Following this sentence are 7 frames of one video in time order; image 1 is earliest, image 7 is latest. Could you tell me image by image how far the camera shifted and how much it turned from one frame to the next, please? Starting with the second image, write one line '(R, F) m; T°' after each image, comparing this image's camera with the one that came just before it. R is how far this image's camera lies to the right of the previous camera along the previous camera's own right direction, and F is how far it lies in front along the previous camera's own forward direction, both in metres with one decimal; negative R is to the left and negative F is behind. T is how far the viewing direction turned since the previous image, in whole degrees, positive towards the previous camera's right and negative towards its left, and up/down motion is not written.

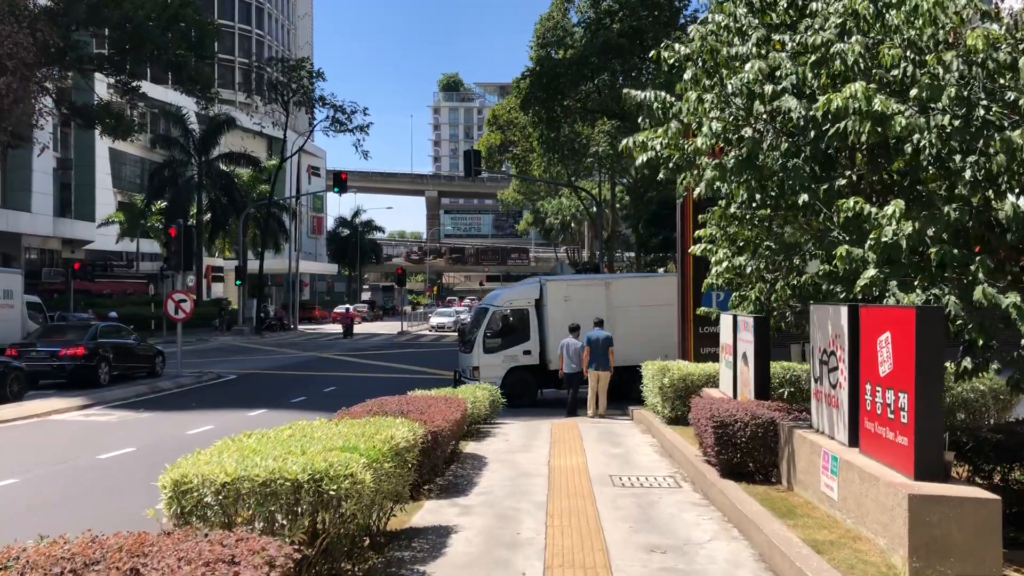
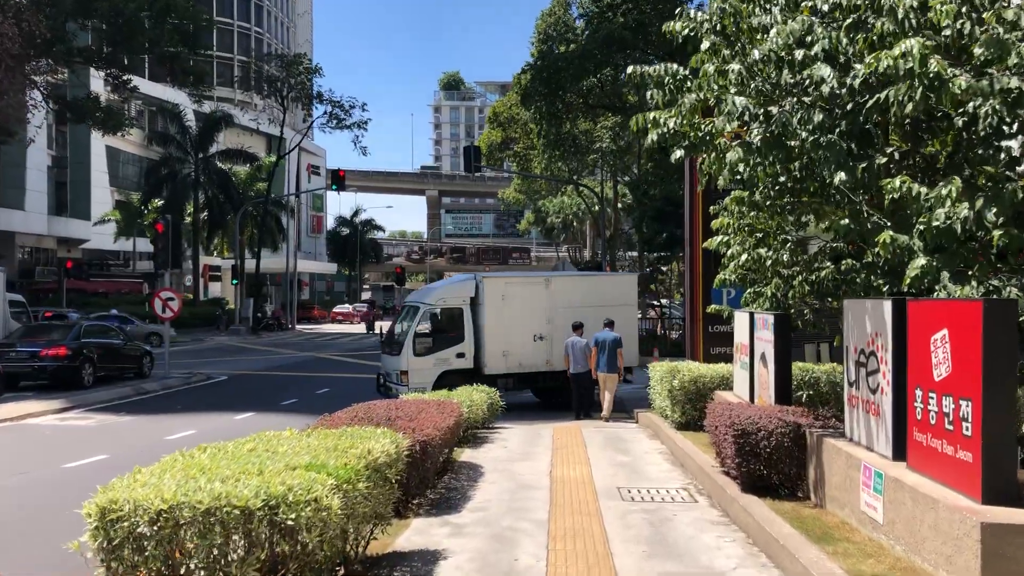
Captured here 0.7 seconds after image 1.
(0.0, +0.8) m; 0°
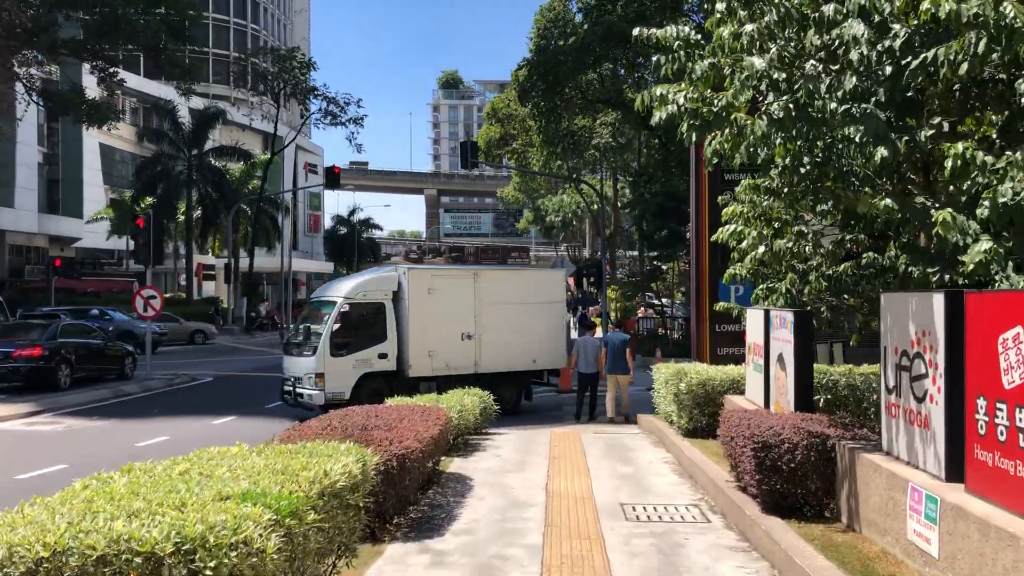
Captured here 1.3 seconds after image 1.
(+0.1, +0.8) m; 0°
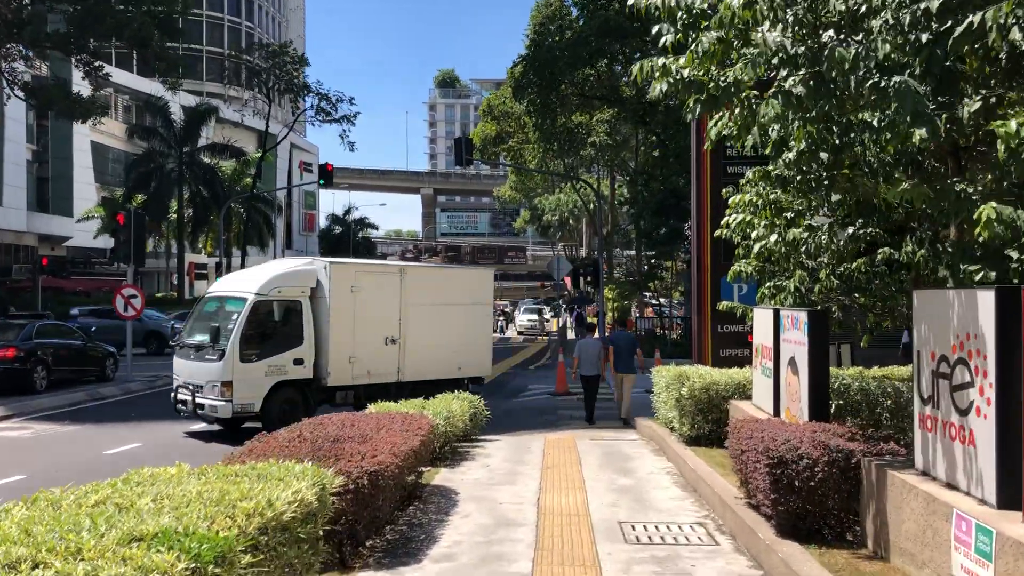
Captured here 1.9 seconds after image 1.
(+0.1, +0.6) m; 0°
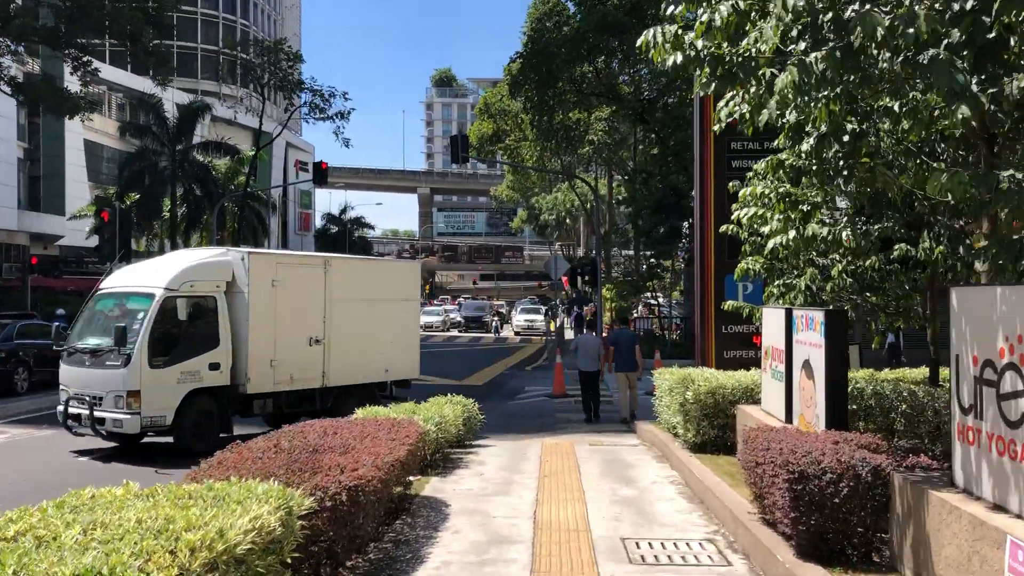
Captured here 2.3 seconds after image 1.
(0.0, +0.5) m; 0°
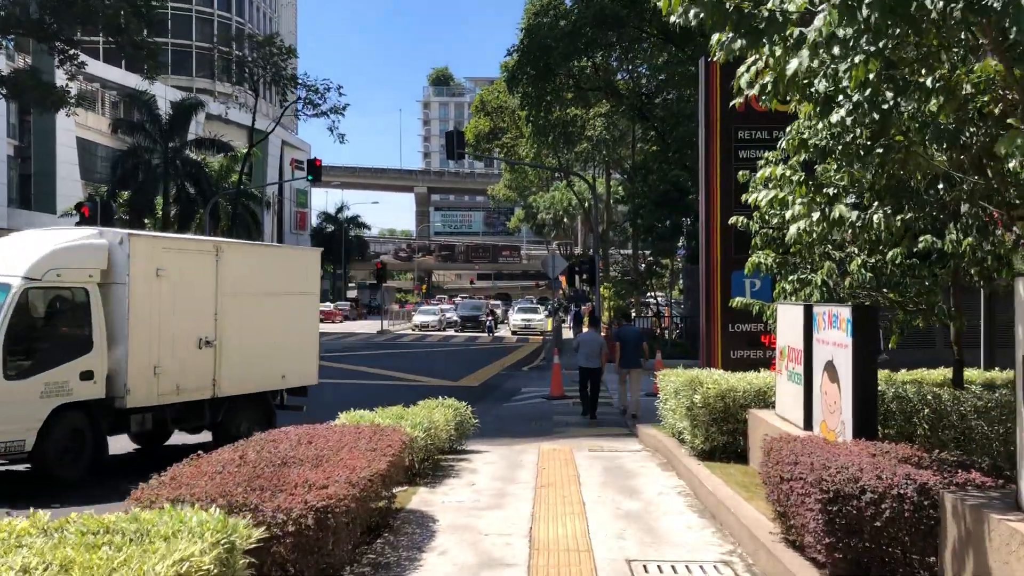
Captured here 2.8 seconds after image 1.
(0.0, +0.6) m; 0°
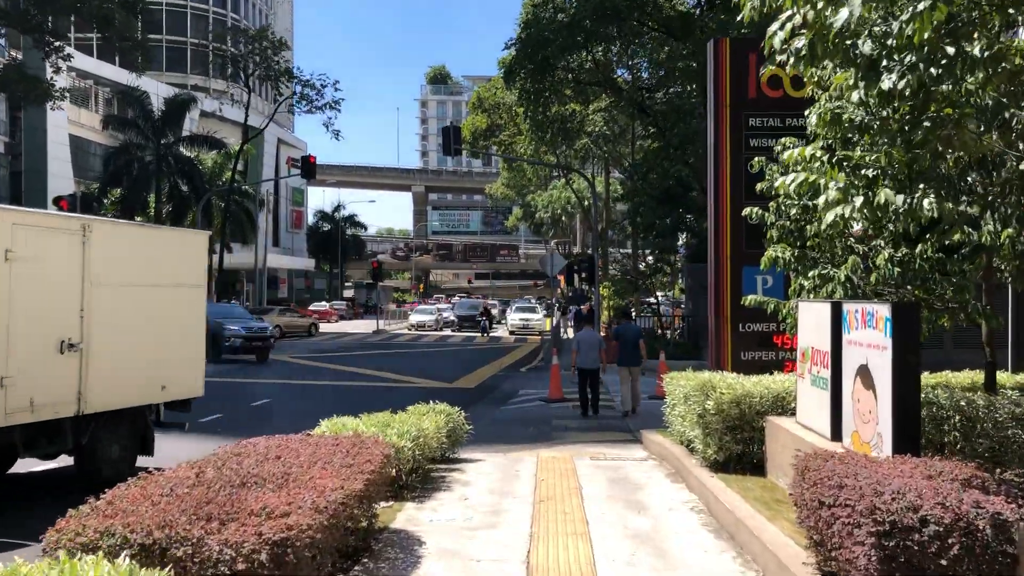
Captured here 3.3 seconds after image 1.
(0.0, +0.7) m; 0°
